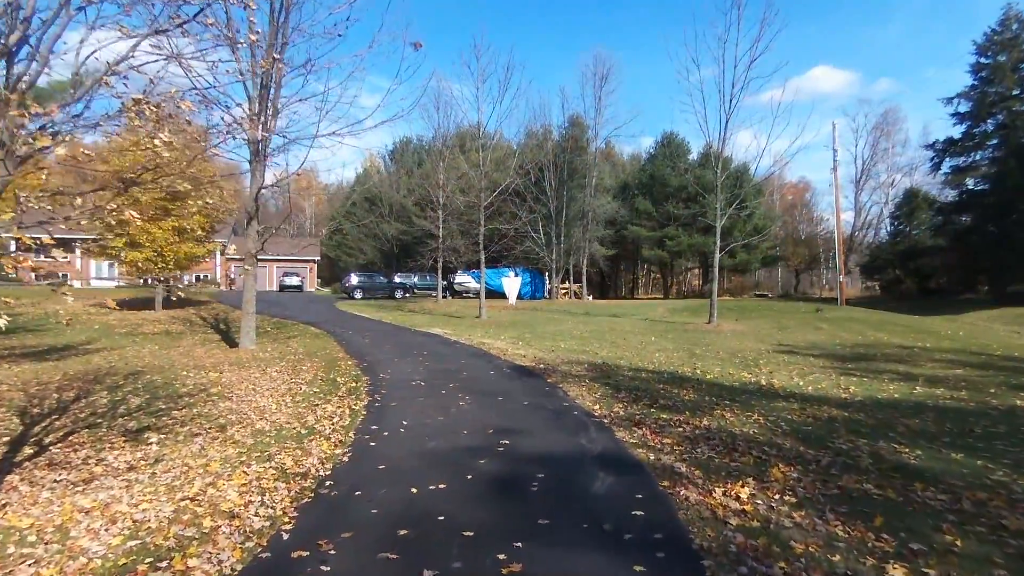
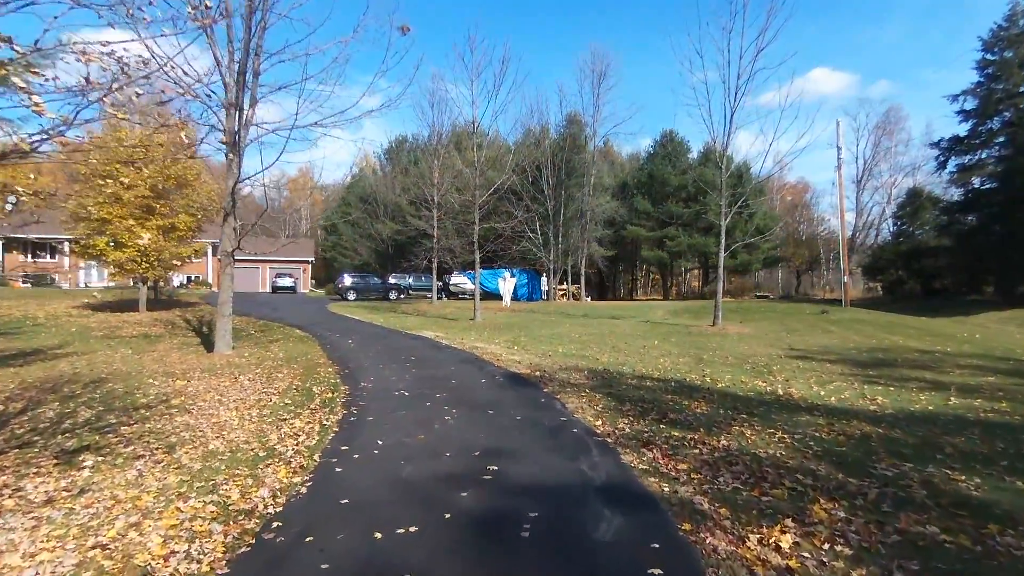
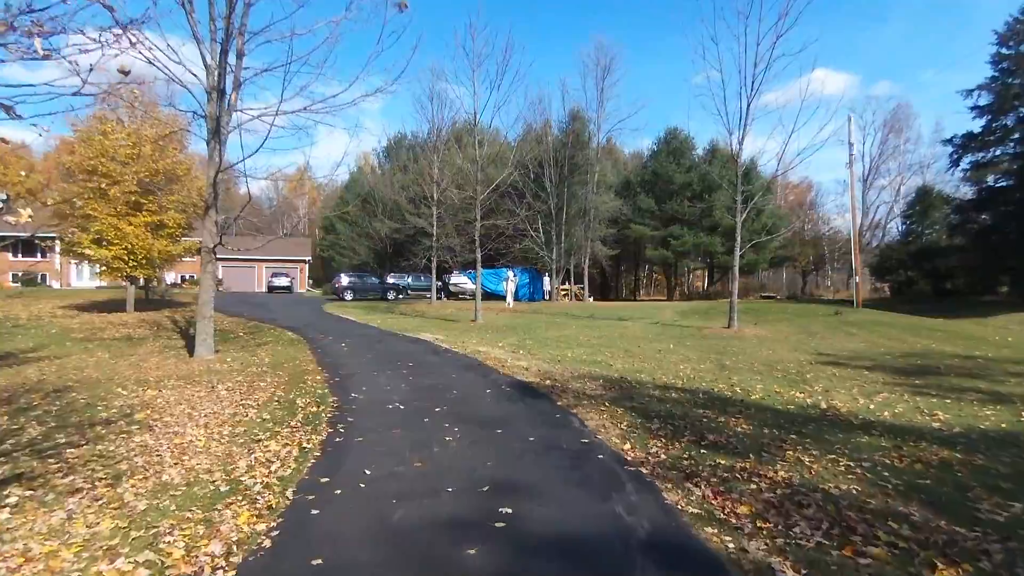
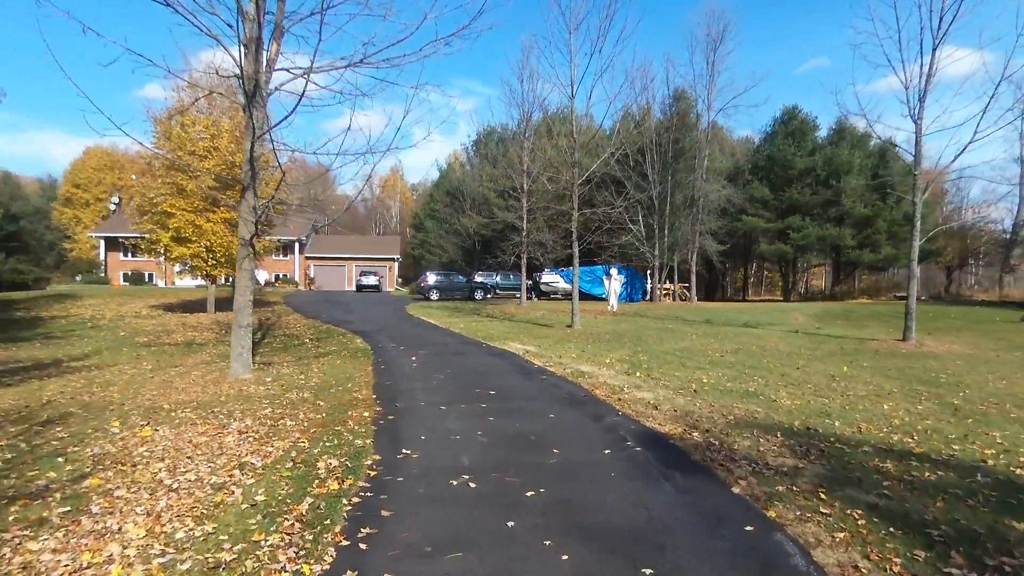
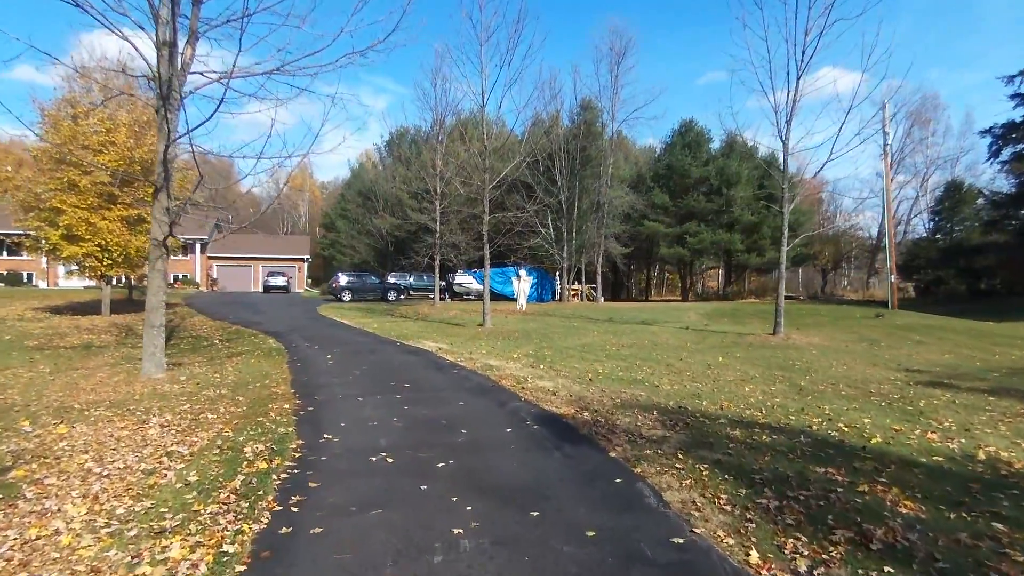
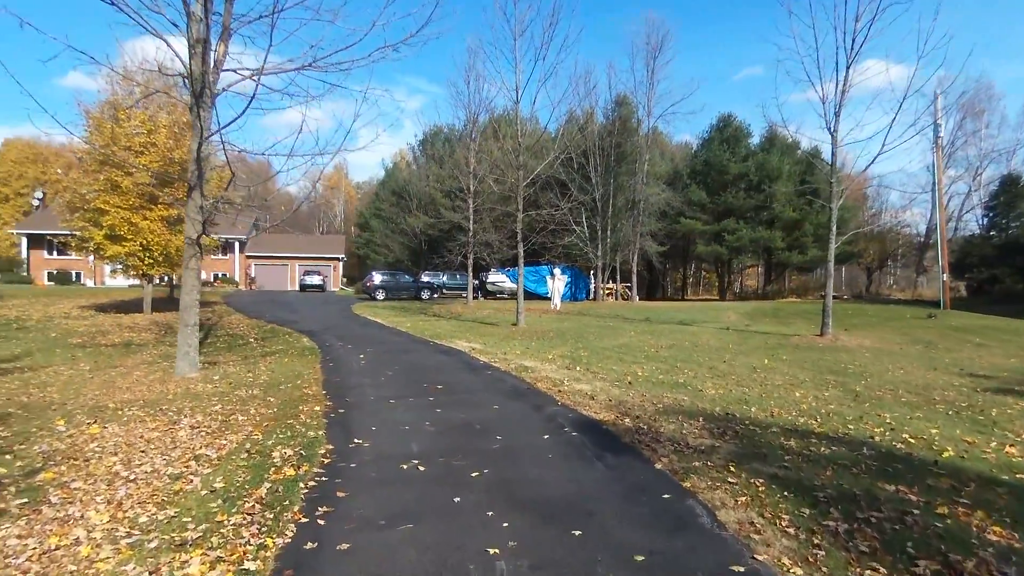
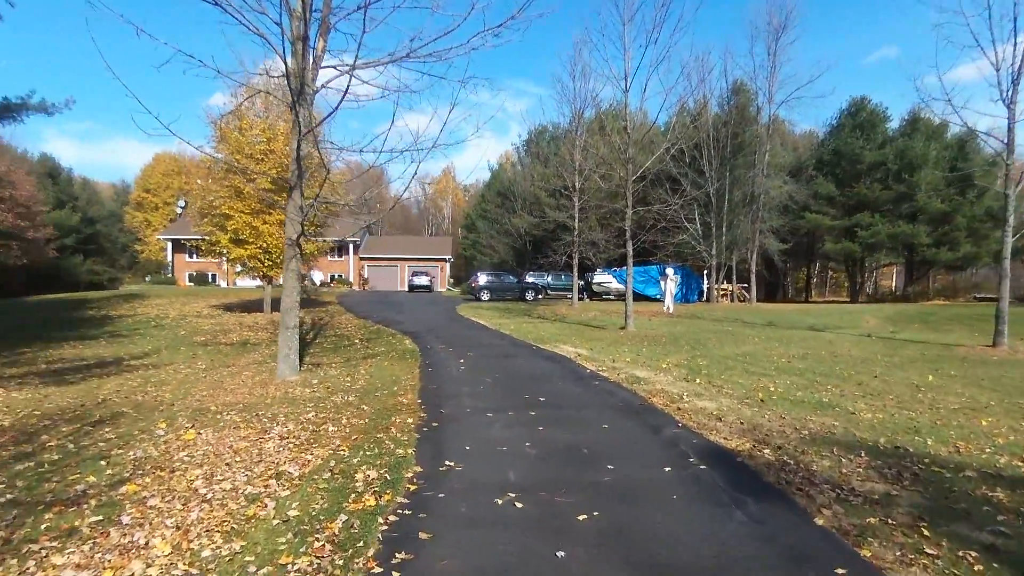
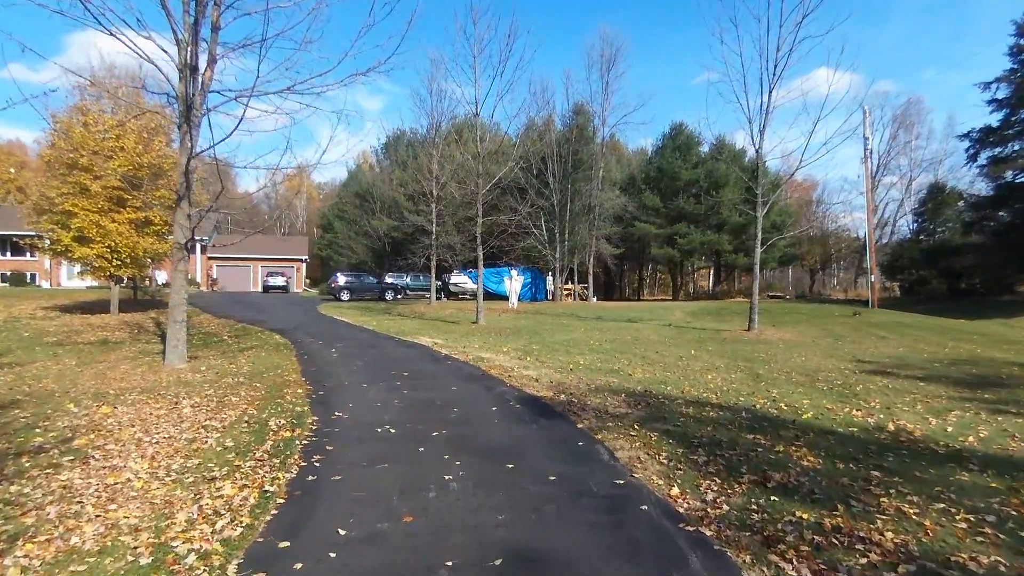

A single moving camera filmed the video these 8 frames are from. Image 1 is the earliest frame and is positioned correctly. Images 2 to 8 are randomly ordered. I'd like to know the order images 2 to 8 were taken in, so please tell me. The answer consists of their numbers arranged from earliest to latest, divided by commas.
2, 3, 8, 5, 6, 4, 7
